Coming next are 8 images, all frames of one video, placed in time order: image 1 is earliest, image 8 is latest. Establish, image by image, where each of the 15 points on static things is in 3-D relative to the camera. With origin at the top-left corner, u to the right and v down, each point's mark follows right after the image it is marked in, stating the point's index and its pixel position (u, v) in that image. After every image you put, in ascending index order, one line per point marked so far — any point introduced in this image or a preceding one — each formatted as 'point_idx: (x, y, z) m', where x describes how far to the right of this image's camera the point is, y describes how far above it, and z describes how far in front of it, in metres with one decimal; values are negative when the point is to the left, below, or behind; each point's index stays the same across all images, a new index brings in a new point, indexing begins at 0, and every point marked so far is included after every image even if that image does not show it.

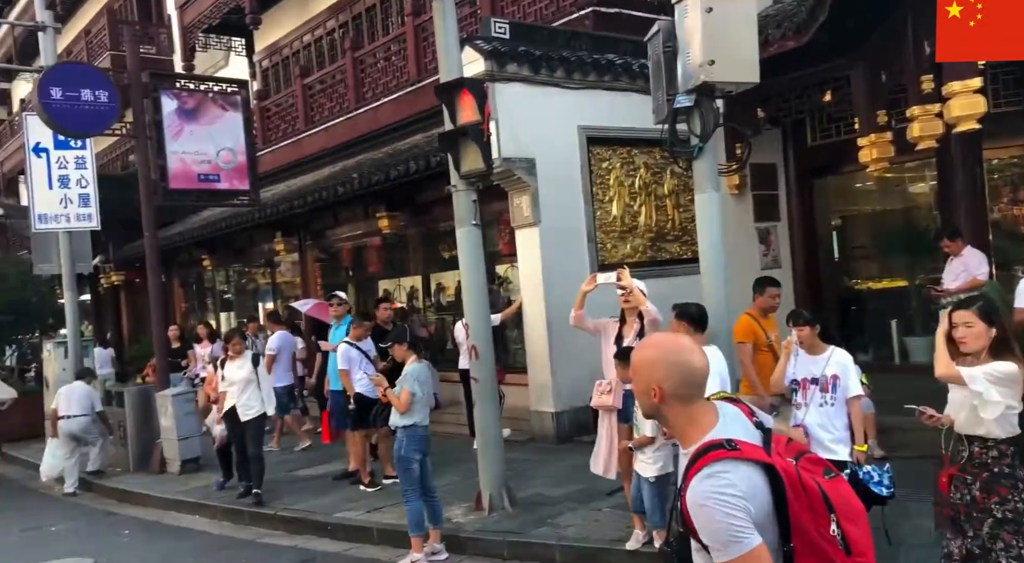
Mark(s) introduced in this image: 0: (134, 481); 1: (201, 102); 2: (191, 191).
0: (-4.1, -2.2, +11.0) m
1: (-3.6, +2.1, +11.7) m
2: (-3.7, +1.0, +11.5) m
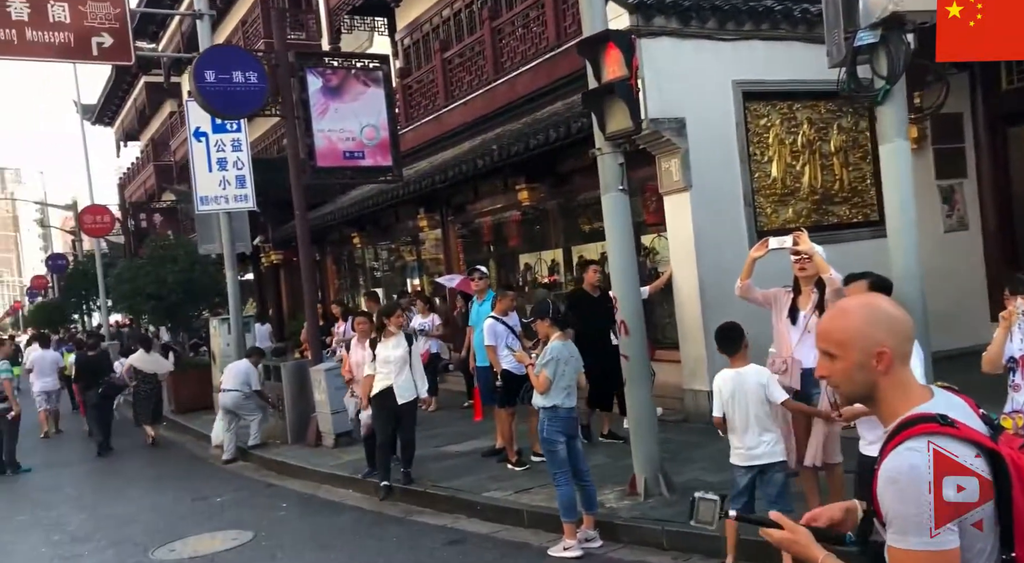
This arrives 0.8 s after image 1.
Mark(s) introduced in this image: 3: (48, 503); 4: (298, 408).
0: (-2.5, -1.9, +11.2) m
1: (-2.0, +2.4, +11.6) m
2: (-2.1, +1.3, +11.5) m
3: (-5.1, -2.5, +11.0) m
4: (-2.5, -1.5, +11.8) m
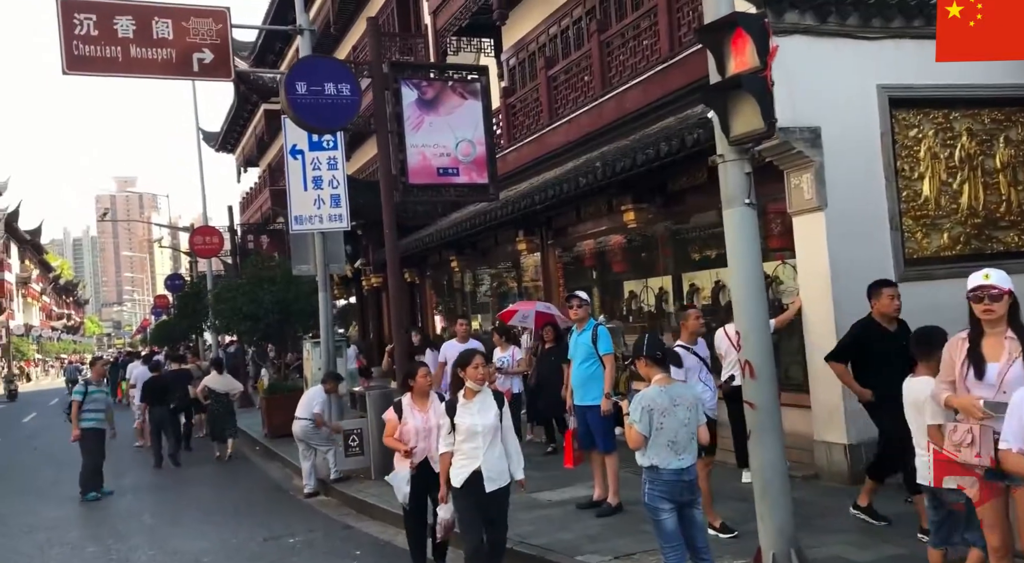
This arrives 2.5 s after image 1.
0: (-1.4, -2.2, +10.4) m
1: (-0.8, +2.1, +11.0) m
2: (-0.9, +1.0, +10.8) m
3: (-4.1, -2.6, +10.5) m
4: (-1.4, -1.8, +11.1) m
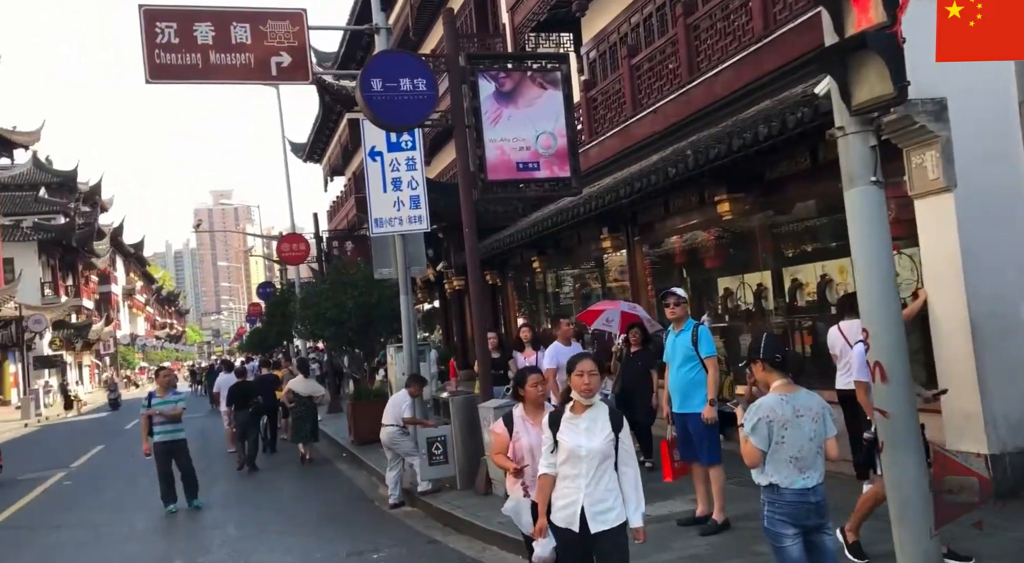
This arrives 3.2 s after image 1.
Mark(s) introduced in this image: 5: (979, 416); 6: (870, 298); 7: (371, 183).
0: (-0.5, -2.2, +10.0) m
1: (+0.1, +2.1, +10.5) m
2: (0.0, +1.0, +10.4) m
3: (-3.1, -2.7, +10.2) m
4: (-0.5, -1.8, +10.7) m
5: (+3.1, -0.9, +6.7) m
6: (+1.7, -0.1, +4.7) m
7: (-1.9, +1.3, +13.6) m
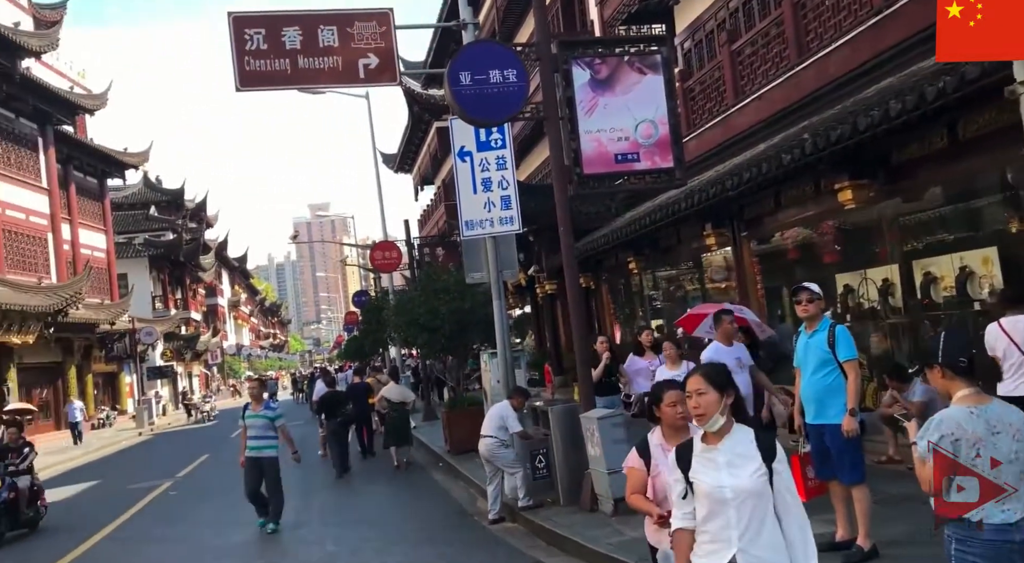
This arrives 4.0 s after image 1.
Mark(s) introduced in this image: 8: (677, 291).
0: (+0.5, -2.2, +9.3) m
1: (+1.0, +2.1, +9.8) m
2: (+0.9, +1.0, +9.7) m
3: (-2.1, -2.8, +9.8) m
4: (+0.6, -1.8, +10.0) m
5: (+3.7, -0.8, +5.8) m
6: (+2.1, 0.0, +3.9) m
7: (-0.7, +1.3, +13.1) m
8: (+2.6, -0.1, +15.7) m
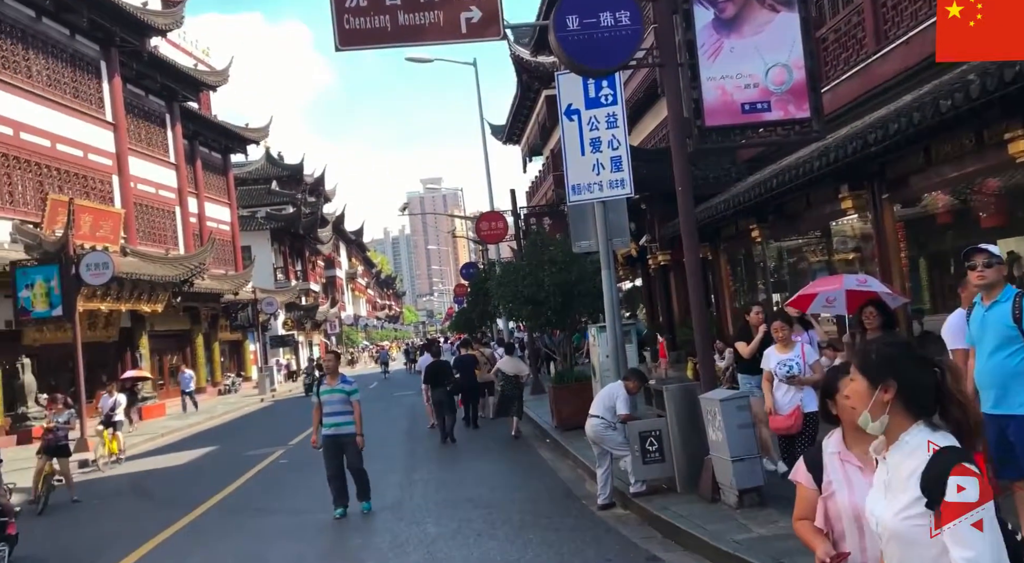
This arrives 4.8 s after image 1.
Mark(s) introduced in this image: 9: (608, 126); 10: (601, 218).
0: (+1.4, -1.9, +8.5) m
1: (+2.0, +2.4, +8.7) m
2: (+1.9, +1.3, +8.7) m
3: (-1.1, -2.5, +9.3) m
4: (+1.6, -1.5, +9.1) m
5: (+4.3, -0.7, +4.5) m
6: (+2.5, +0.1, +2.8) m
7: (+0.7, +1.7, +12.2) m
8: (+4.3, +0.3, +14.5) m
9: (+1.2, +1.9, +12.3) m
10: (+1.2, +0.8, +12.9) m
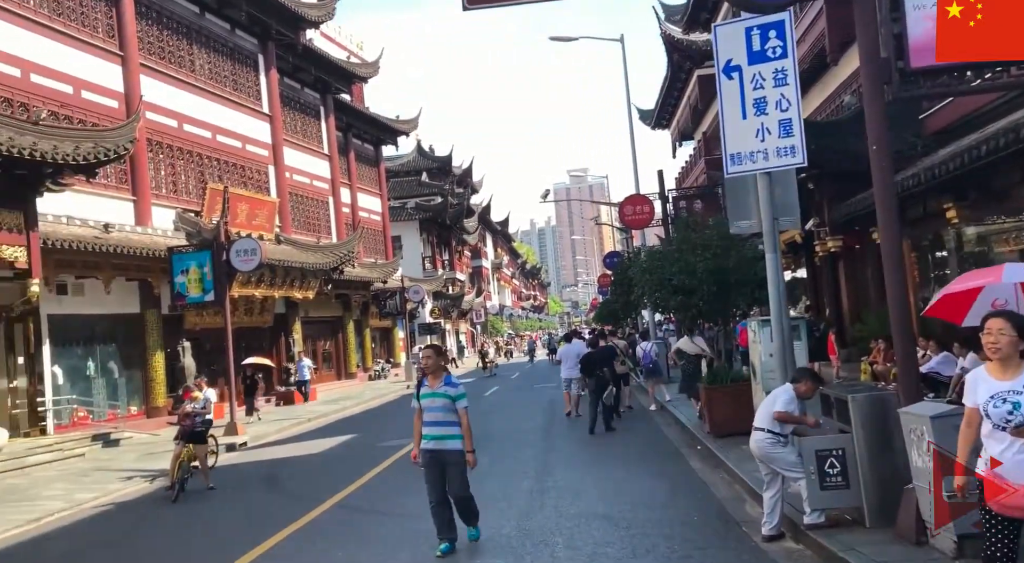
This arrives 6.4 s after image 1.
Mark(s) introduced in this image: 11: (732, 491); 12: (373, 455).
0: (+2.4, -1.8, +6.7) m
1: (+3.1, +2.5, +6.8) m
2: (+3.0, +1.4, +6.8) m
3: (0.0, -2.3, +7.9) m
4: (+2.7, -1.4, +7.3) m
5: (+4.7, -0.6, +2.4) m
6: (+2.7, +0.2, +0.9) m
7: (+2.3, +1.8, +10.5) m
8: (+6.1, +0.4, +12.3) m
9: (+2.8, +2.1, +10.5) m
10: (+2.9, +1.0, +11.1) m
11: (+2.3, -2.2, +10.6) m
12: (-2.8, -3.3, +18.9) m
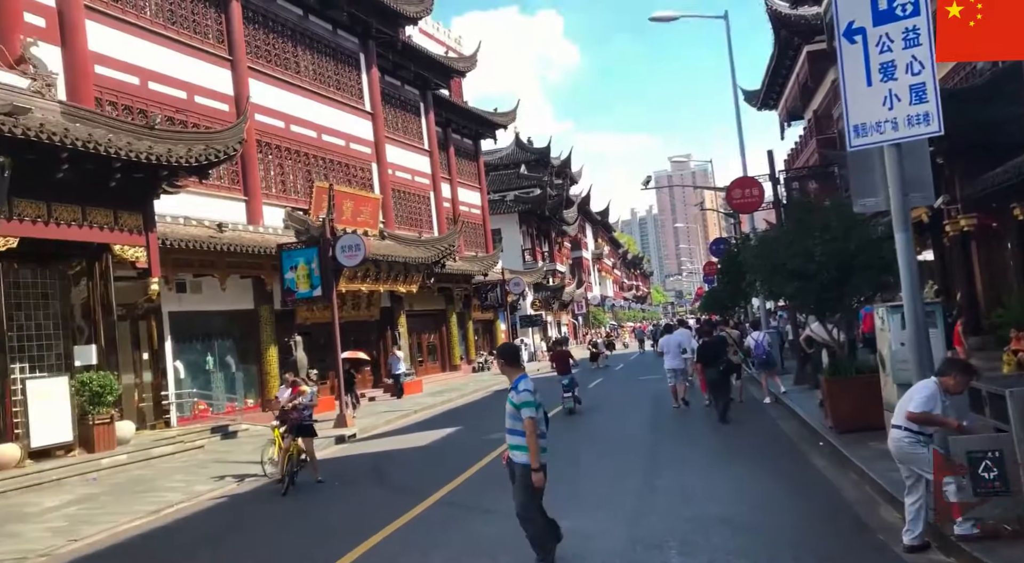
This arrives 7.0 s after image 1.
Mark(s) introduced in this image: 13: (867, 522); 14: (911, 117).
0: (+3.1, -1.7, +5.8) m
1: (+3.7, +2.7, +5.8) m
2: (+3.6, +1.6, +5.8) m
3: (+0.8, -2.2, +7.2) m
4: (+3.4, -1.2, +6.4) m
5: (+4.9, -0.5, +1.3) m
6: (+2.7, +0.3, 0.0) m
7: (+3.3, +2.0, +9.5) m
8: (+7.3, +0.7, +11.0) m
9: (+3.8, +2.2, +9.5) m
10: (+3.9, +1.2, +10.2) m
11: (+3.4, -2.0, +9.7) m
12: (-0.8, -3.2, +18.5) m
13: (+3.0, -2.0, +8.5) m
14: (+3.8, +1.6, +9.3) m
